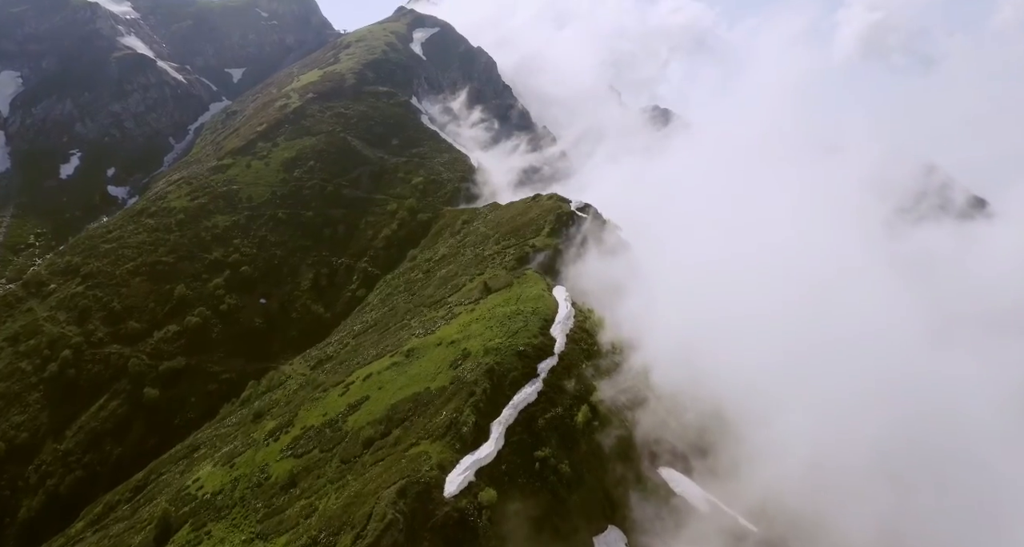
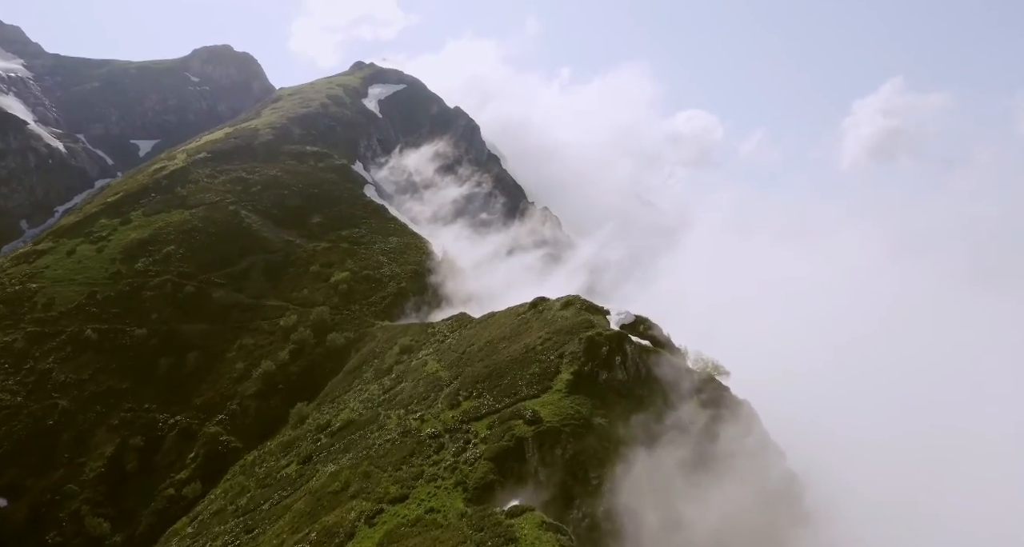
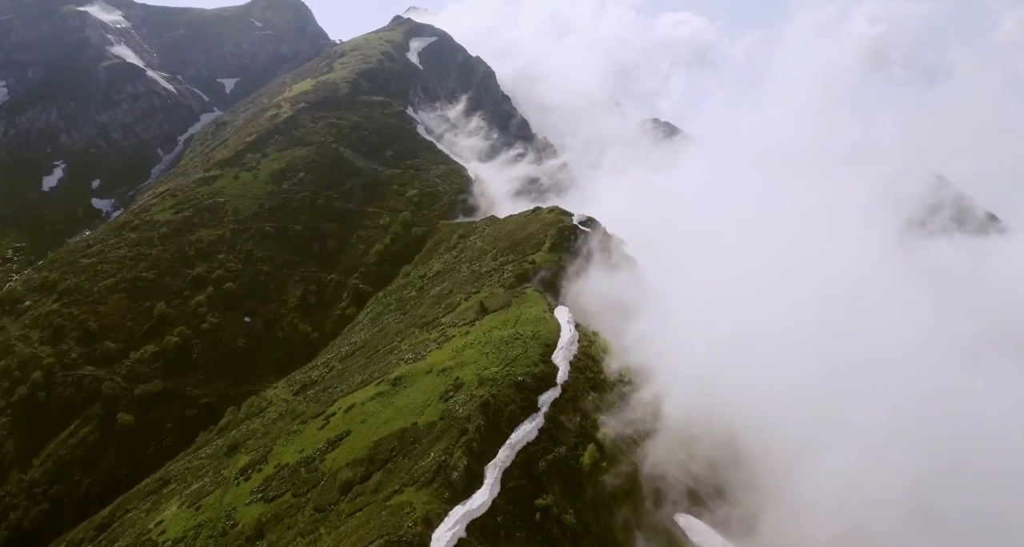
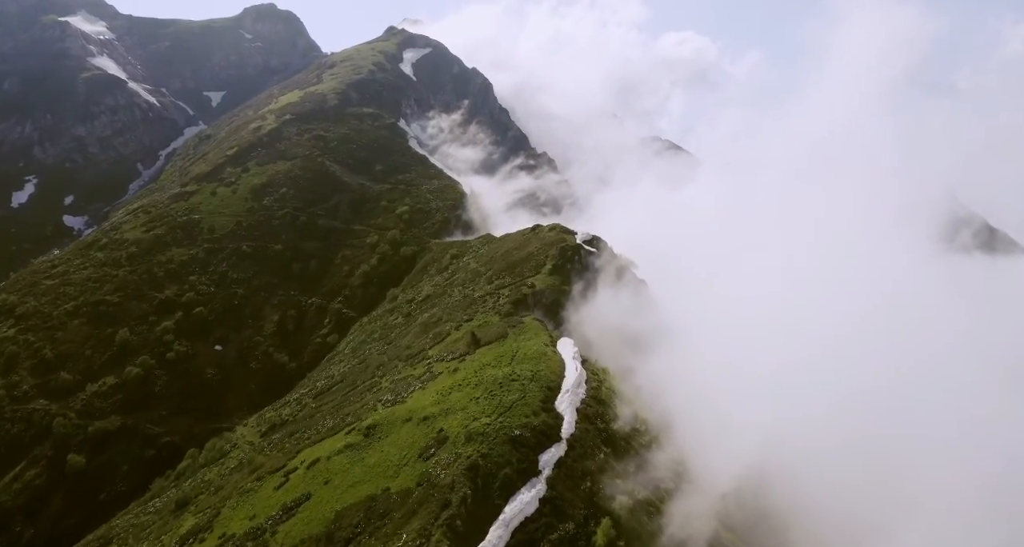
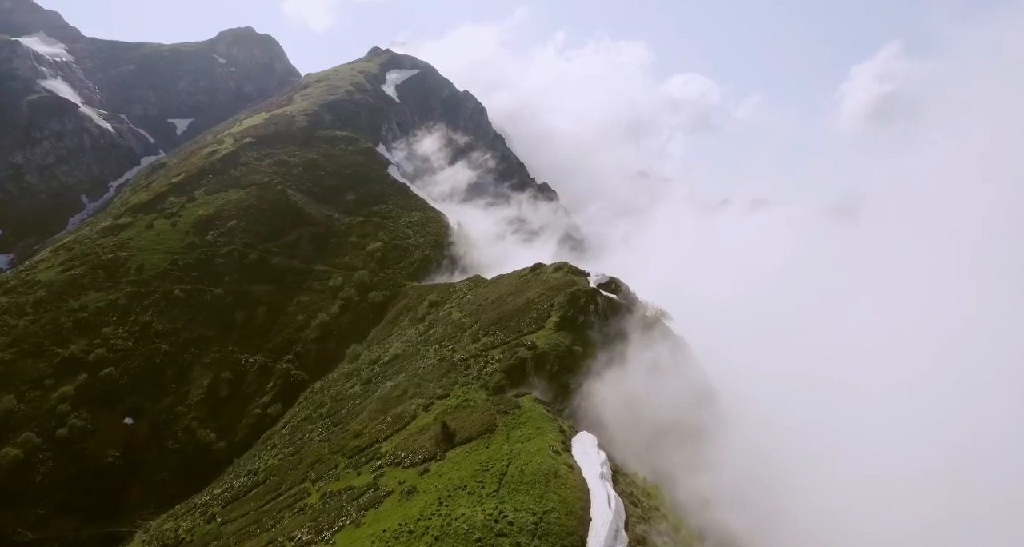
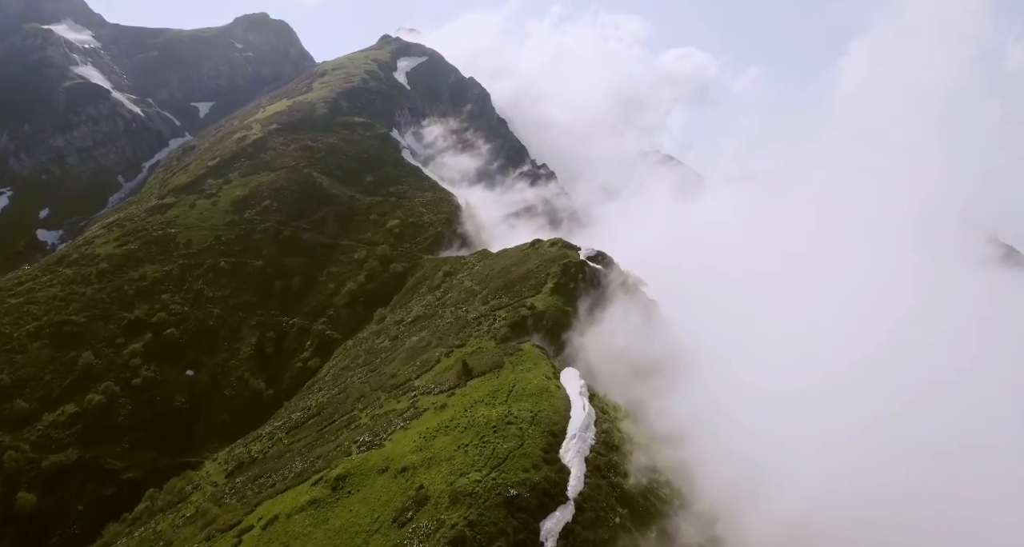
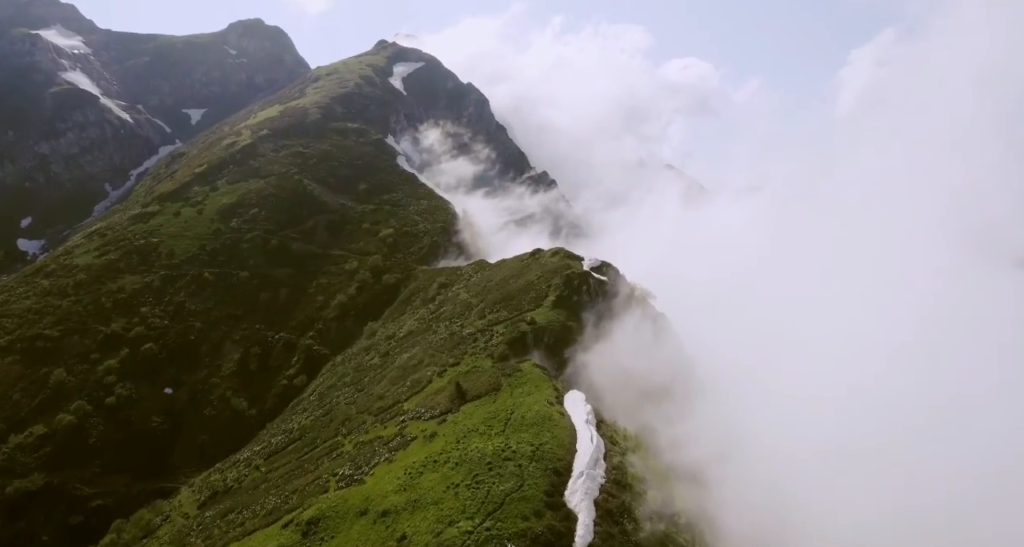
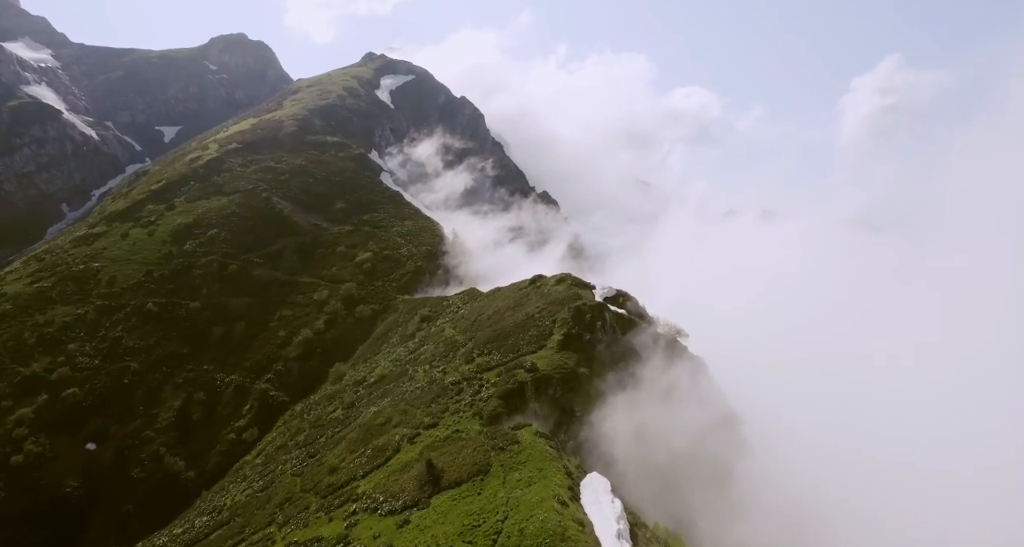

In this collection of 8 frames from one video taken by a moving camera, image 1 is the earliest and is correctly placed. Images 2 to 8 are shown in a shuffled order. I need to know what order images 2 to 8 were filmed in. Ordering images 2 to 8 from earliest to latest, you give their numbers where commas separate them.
3, 4, 6, 7, 5, 8, 2
